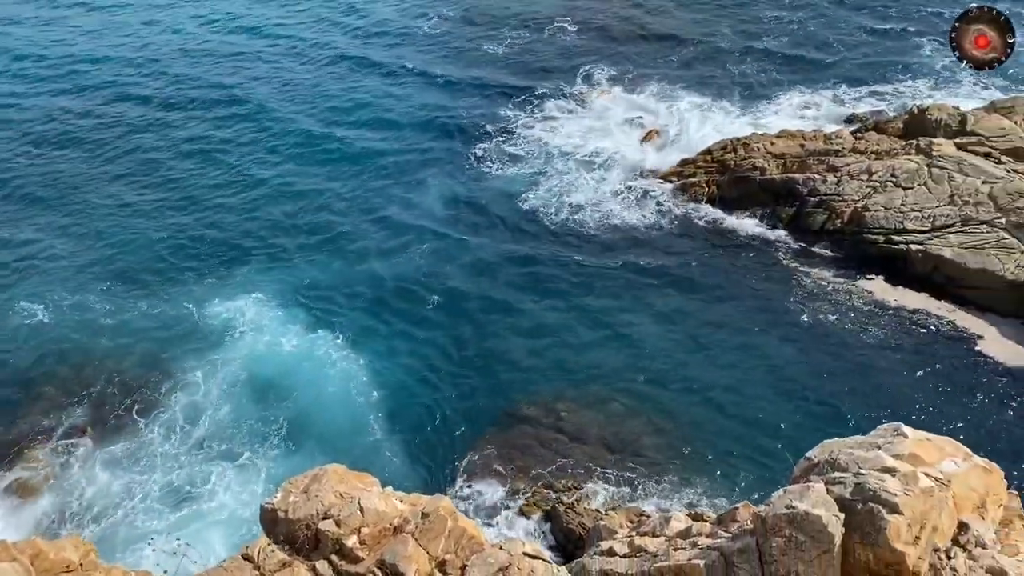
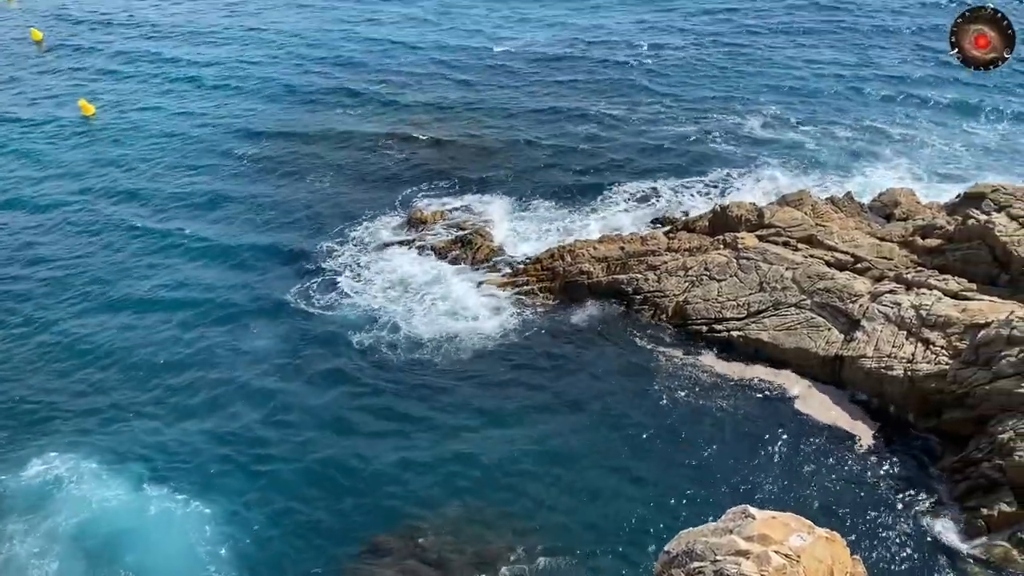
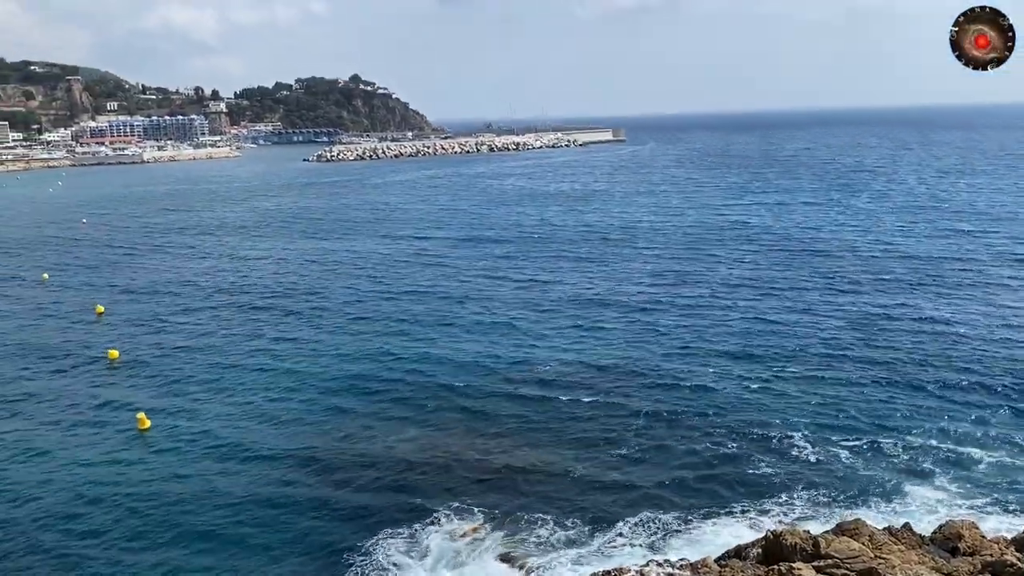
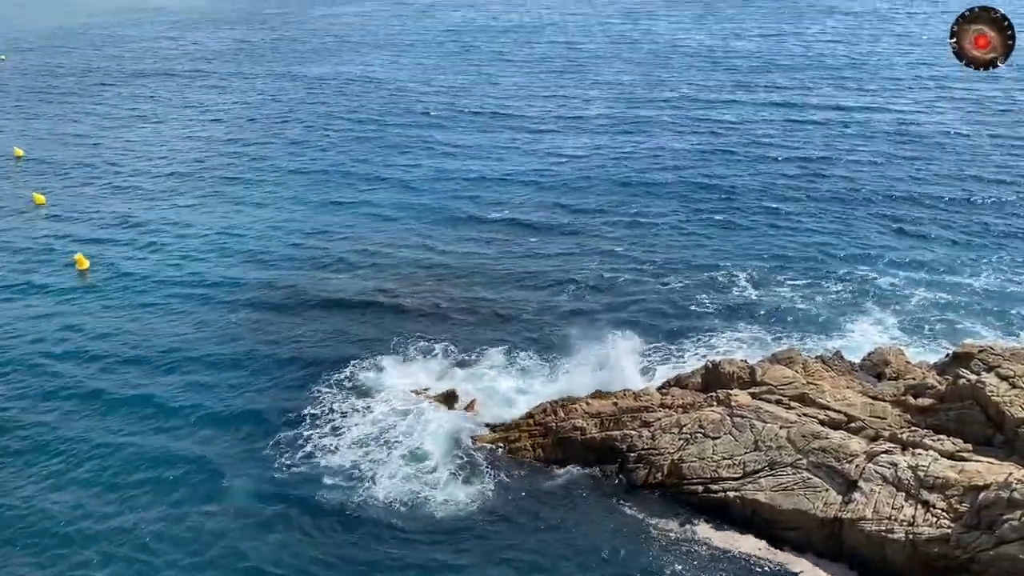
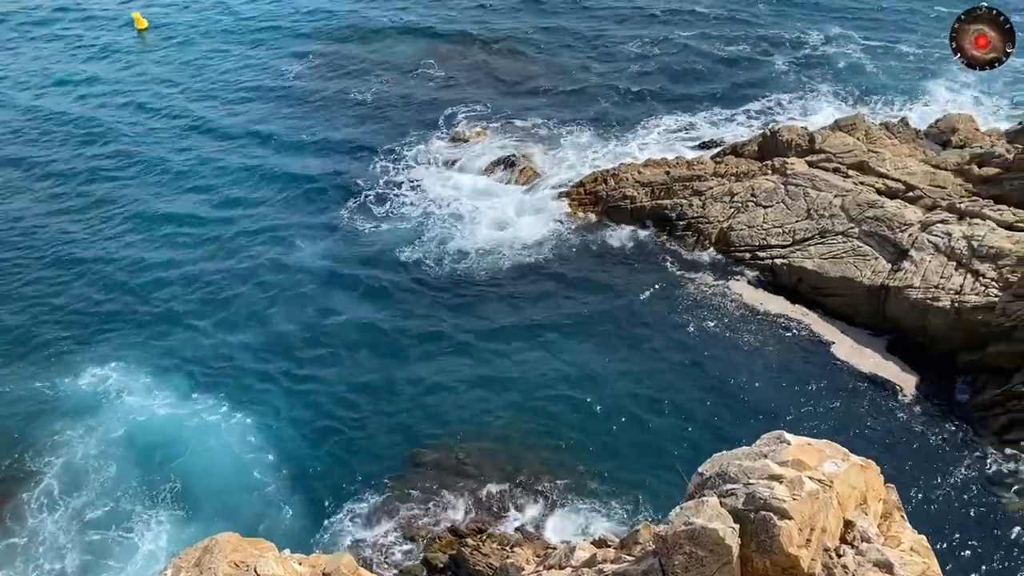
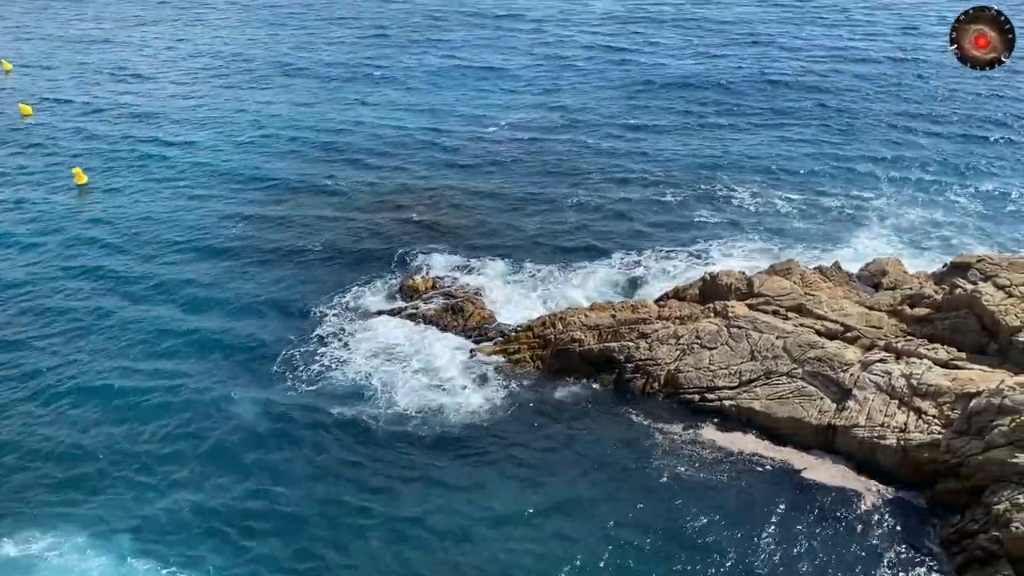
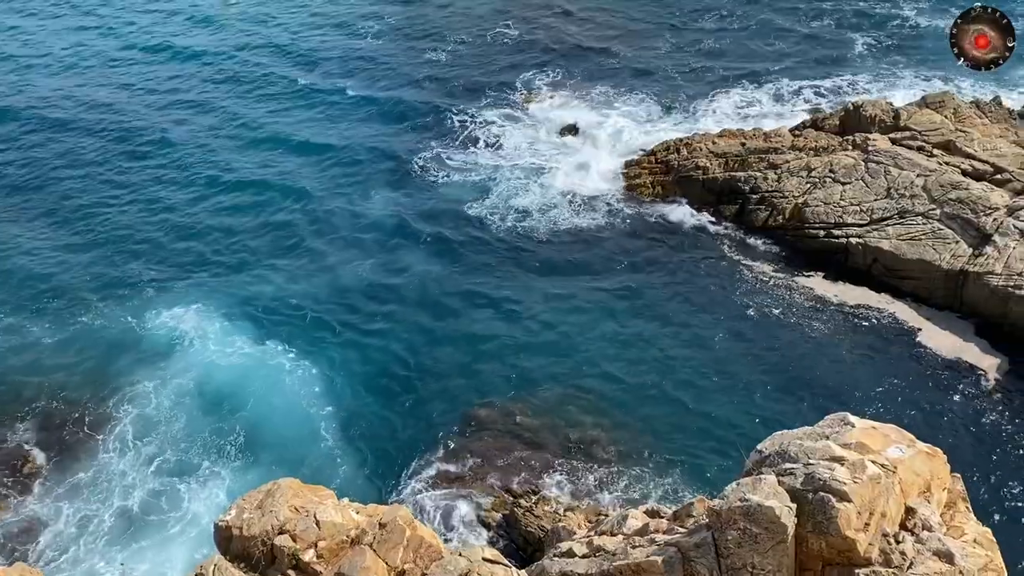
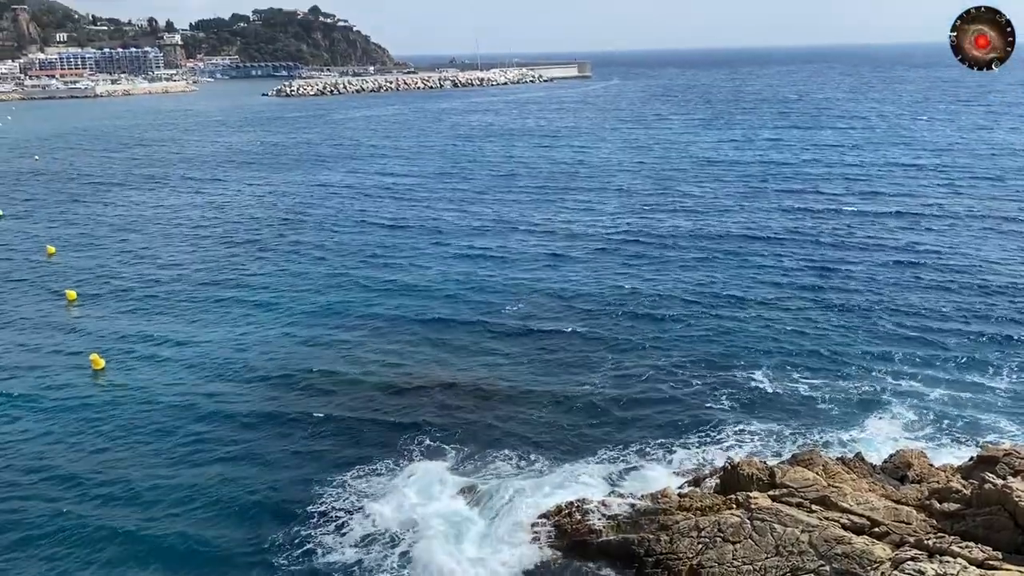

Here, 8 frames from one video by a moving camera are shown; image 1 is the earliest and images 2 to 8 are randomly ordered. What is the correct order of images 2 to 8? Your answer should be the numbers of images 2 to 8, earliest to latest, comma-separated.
7, 5, 2, 6, 4, 8, 3
